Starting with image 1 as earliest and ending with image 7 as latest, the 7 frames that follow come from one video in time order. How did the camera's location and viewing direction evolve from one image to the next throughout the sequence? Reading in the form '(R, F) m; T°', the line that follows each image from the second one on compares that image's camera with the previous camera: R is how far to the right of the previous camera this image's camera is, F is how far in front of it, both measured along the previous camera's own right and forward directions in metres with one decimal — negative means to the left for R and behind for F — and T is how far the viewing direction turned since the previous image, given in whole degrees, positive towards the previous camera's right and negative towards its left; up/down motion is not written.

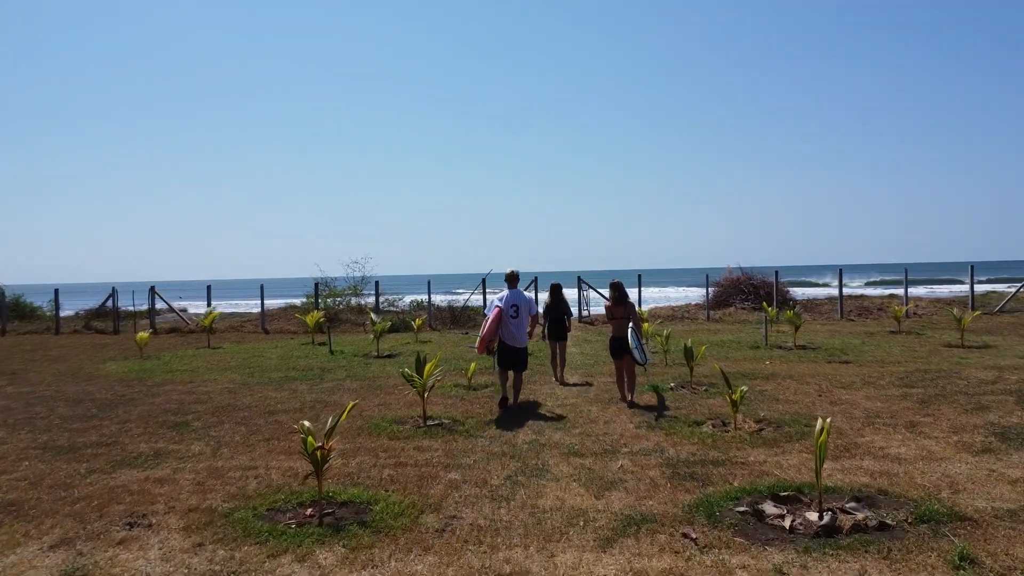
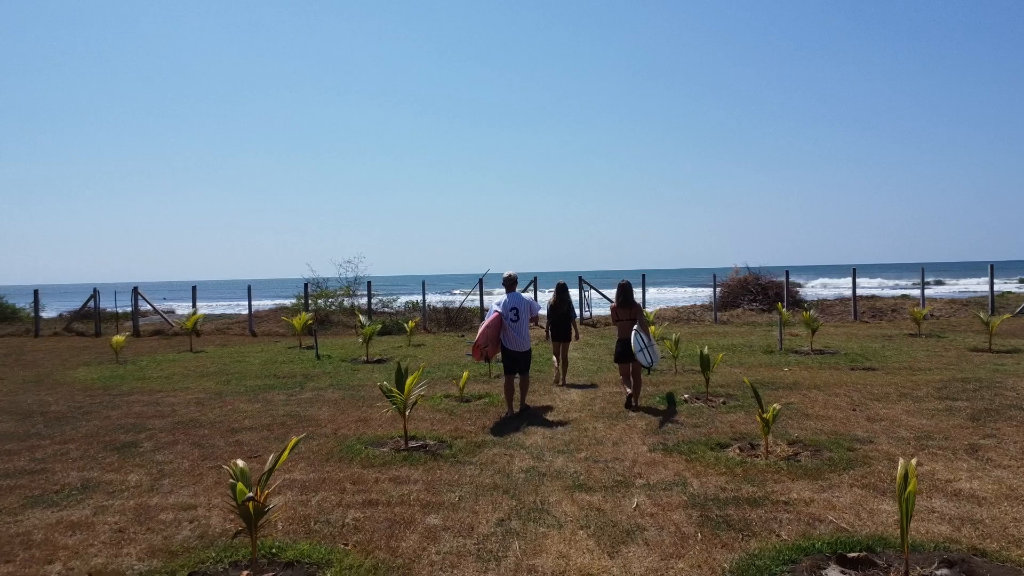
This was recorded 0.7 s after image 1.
(+0.1, +0.9) m; 0°
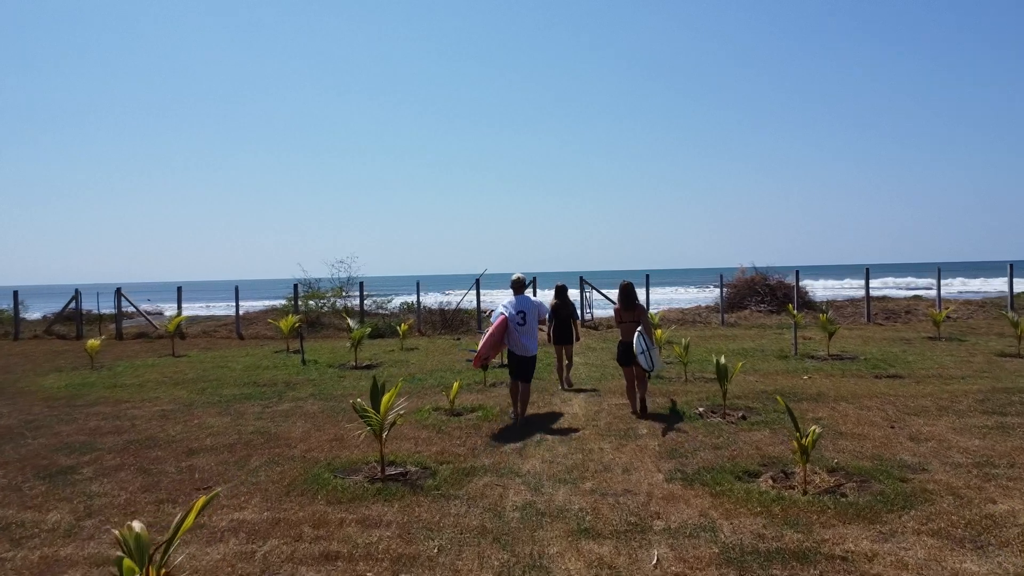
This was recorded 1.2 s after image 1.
(+0.1, +0.8) m; 0°
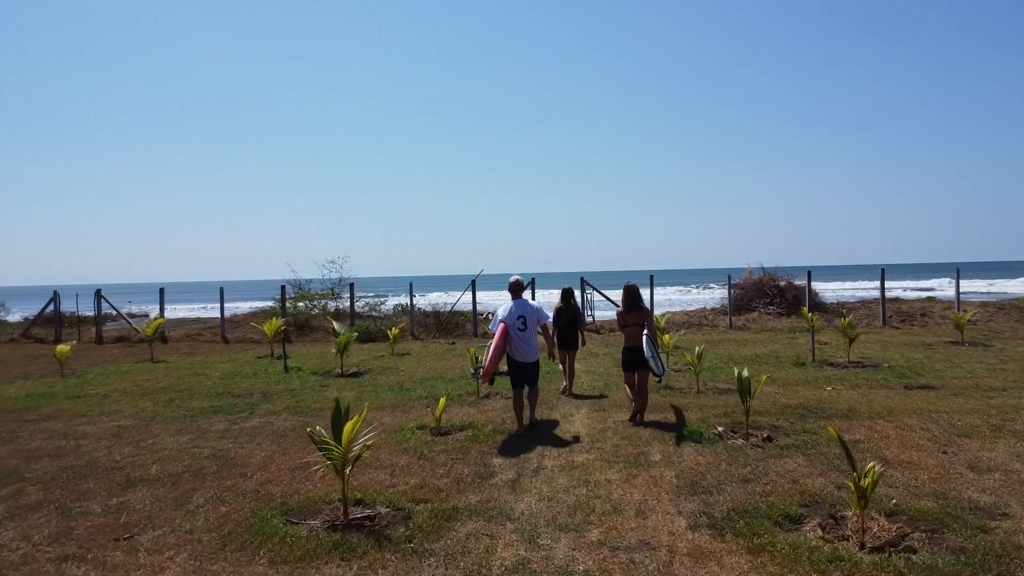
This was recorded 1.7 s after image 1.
(+0.1, +0.8) m; 0°
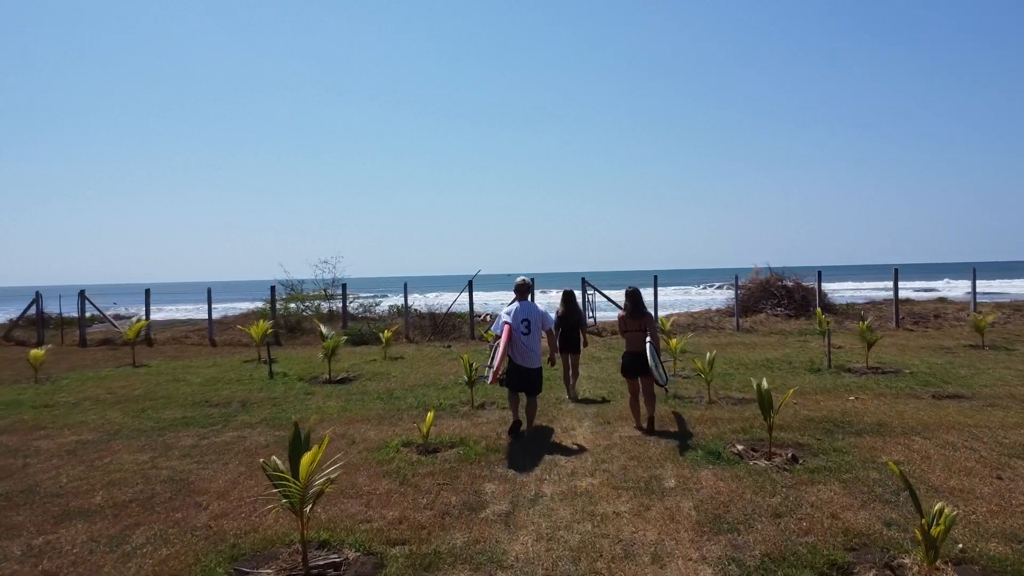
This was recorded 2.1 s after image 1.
(0.0, +0.6) m; 0°
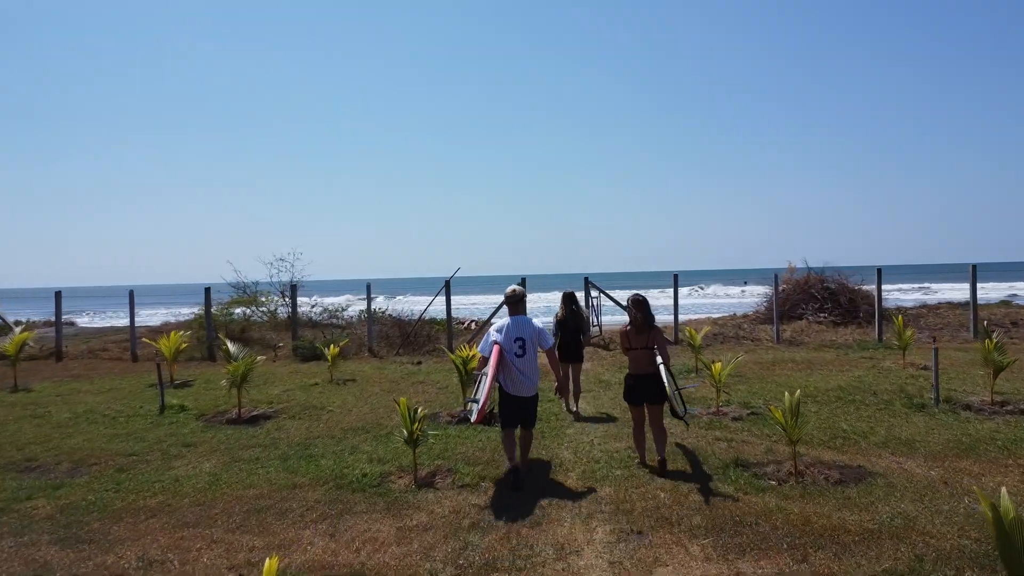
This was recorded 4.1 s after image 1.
(+0.3, +3.1) m; 0°
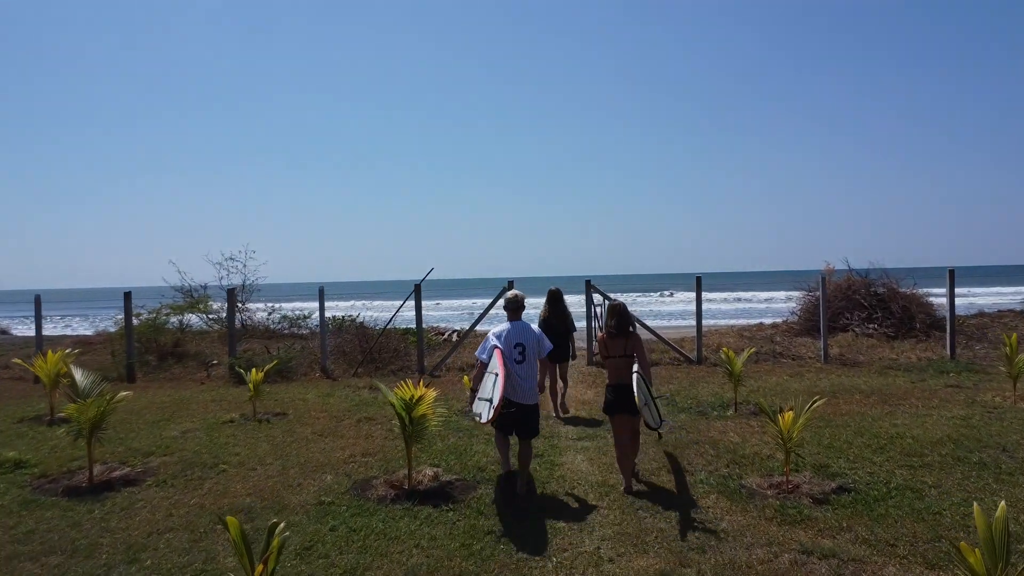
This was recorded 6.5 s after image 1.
(+0.3, +2.5) m; 0°
